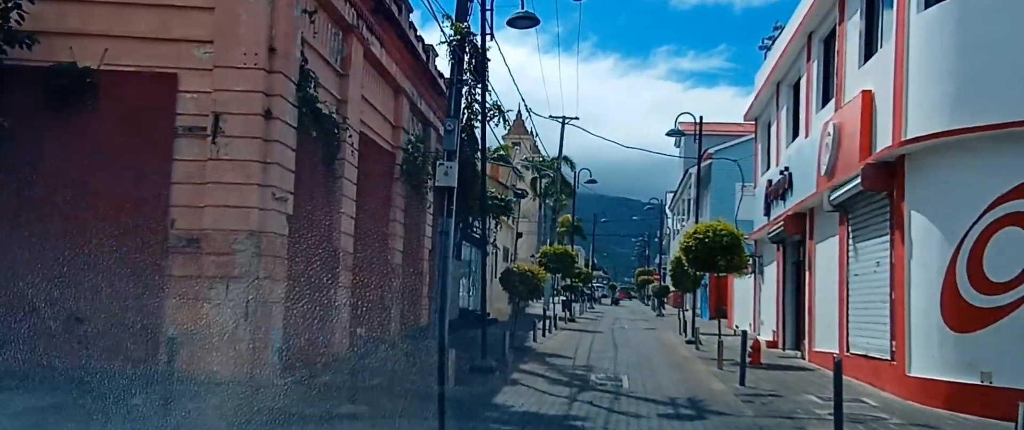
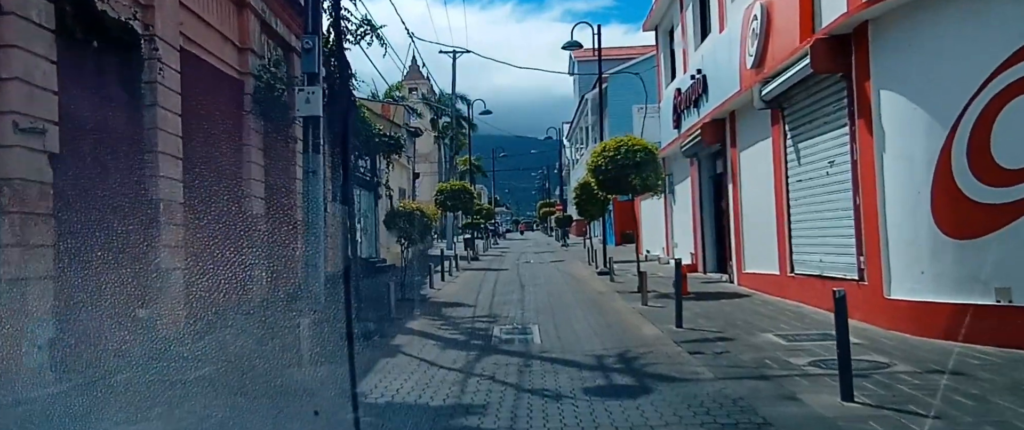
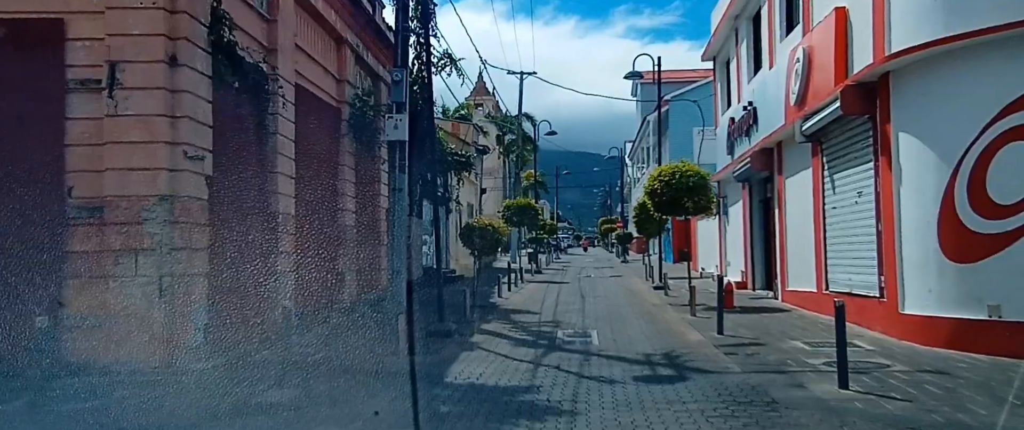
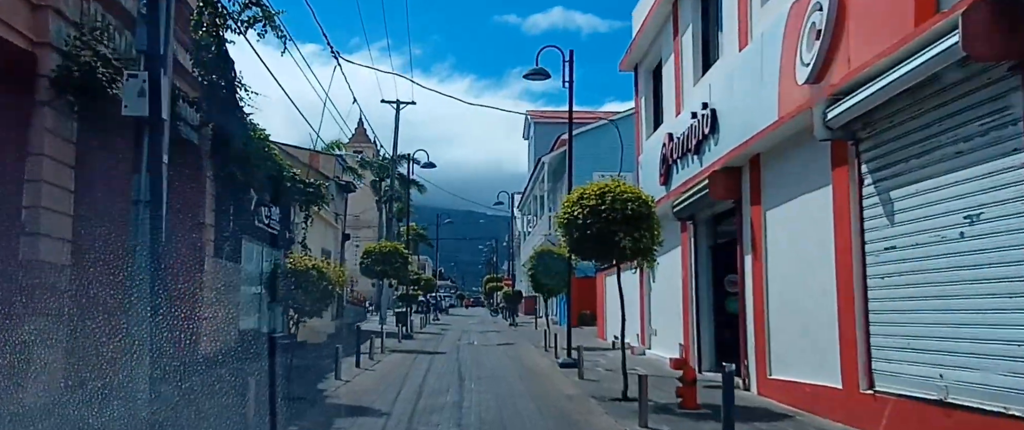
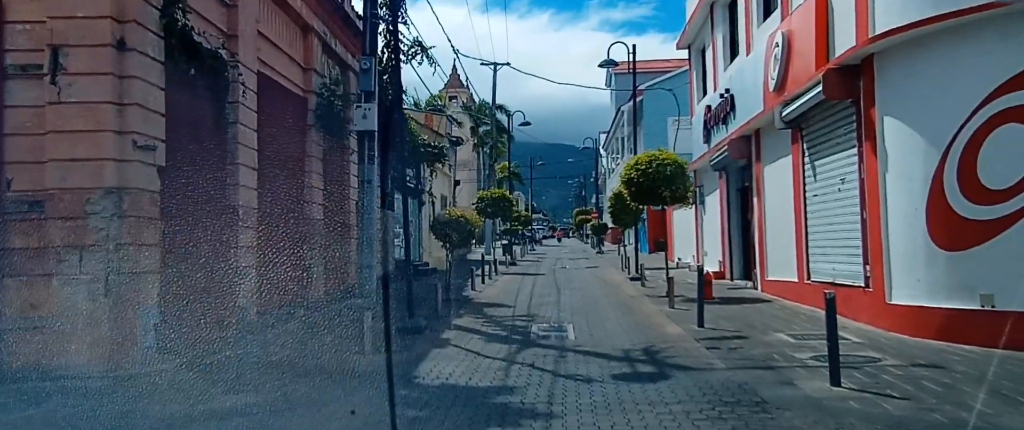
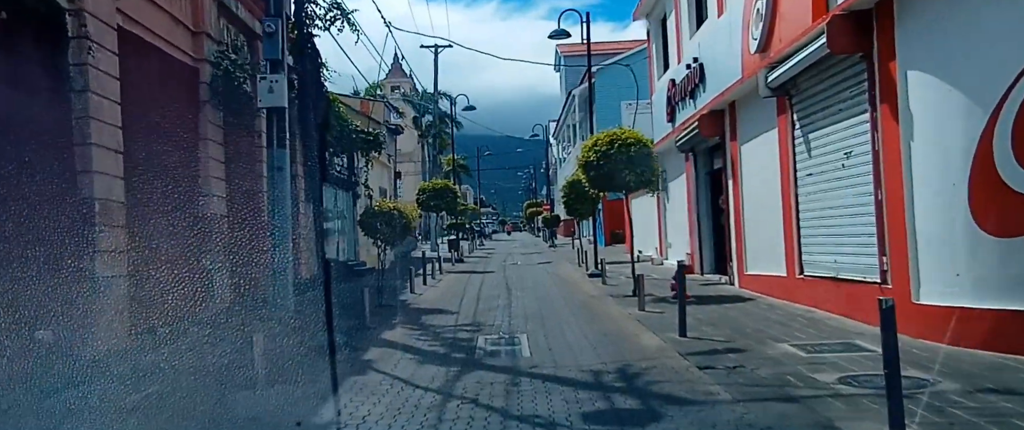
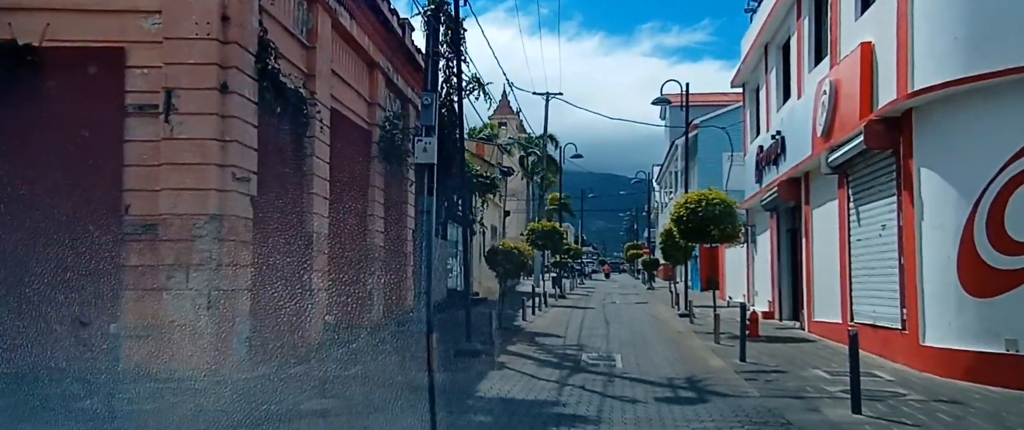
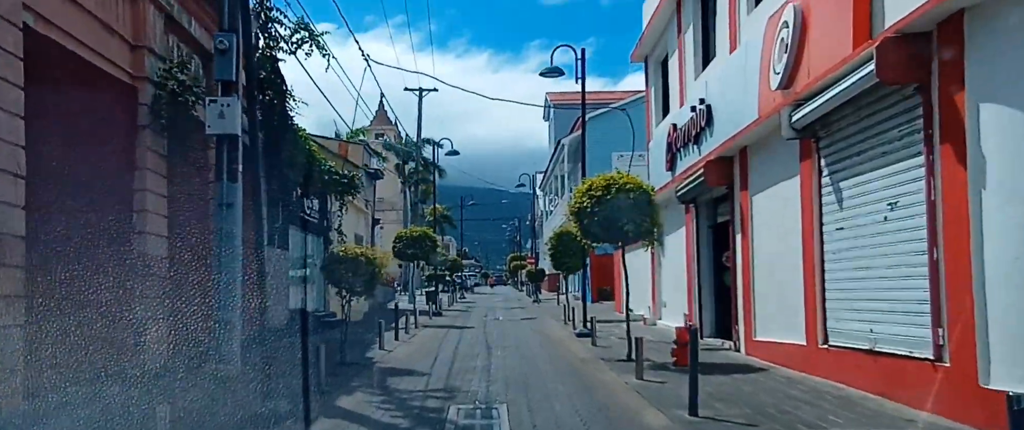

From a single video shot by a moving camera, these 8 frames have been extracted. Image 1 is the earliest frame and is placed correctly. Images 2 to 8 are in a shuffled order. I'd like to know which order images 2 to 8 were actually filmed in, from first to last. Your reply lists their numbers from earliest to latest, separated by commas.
7, 3, 5, 2, 6, 8, 4
